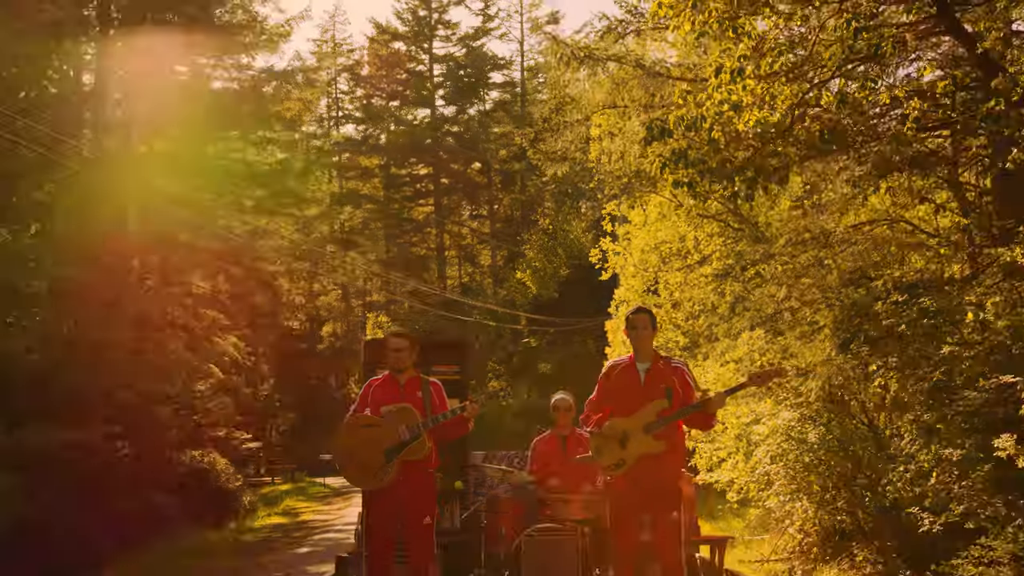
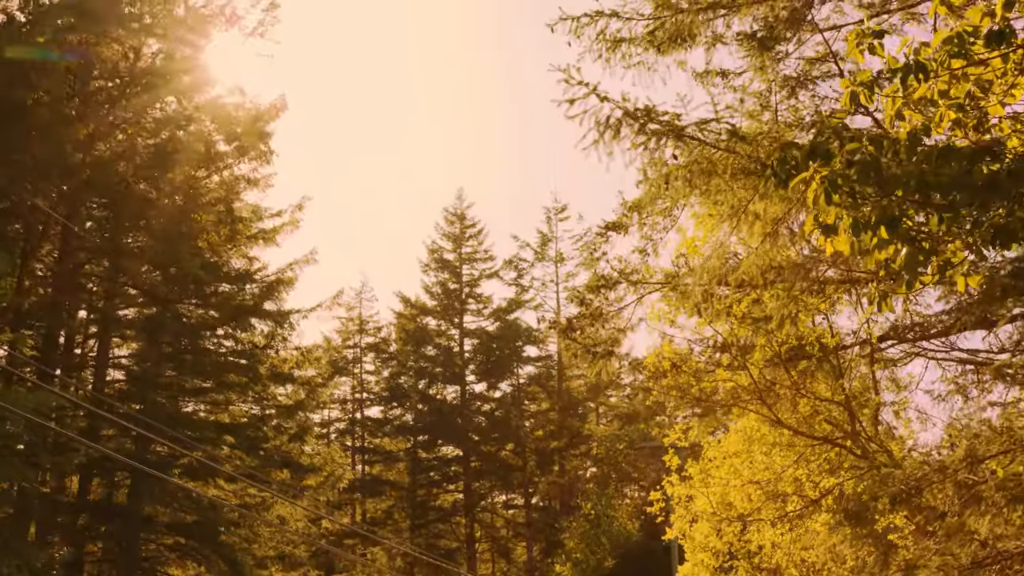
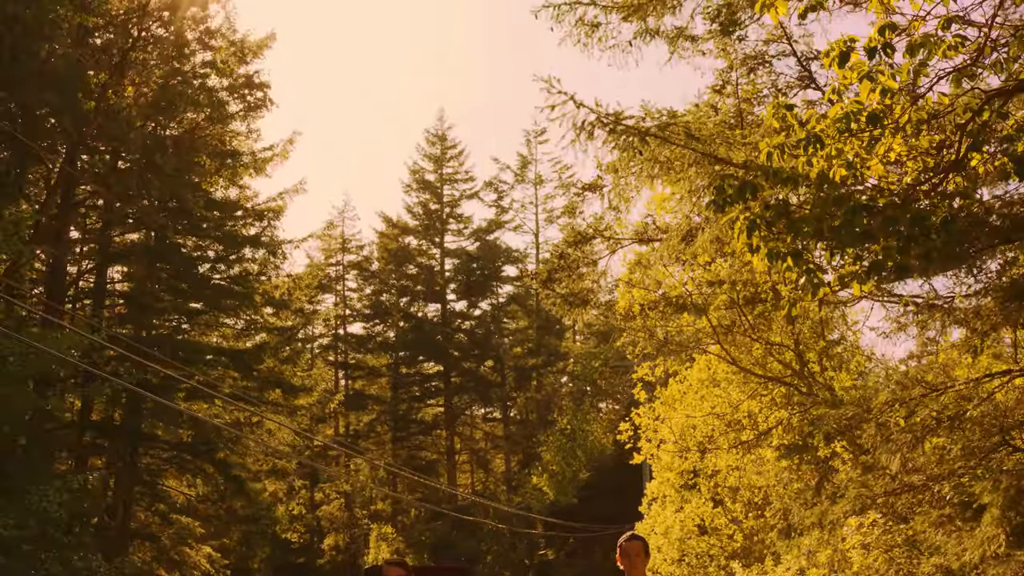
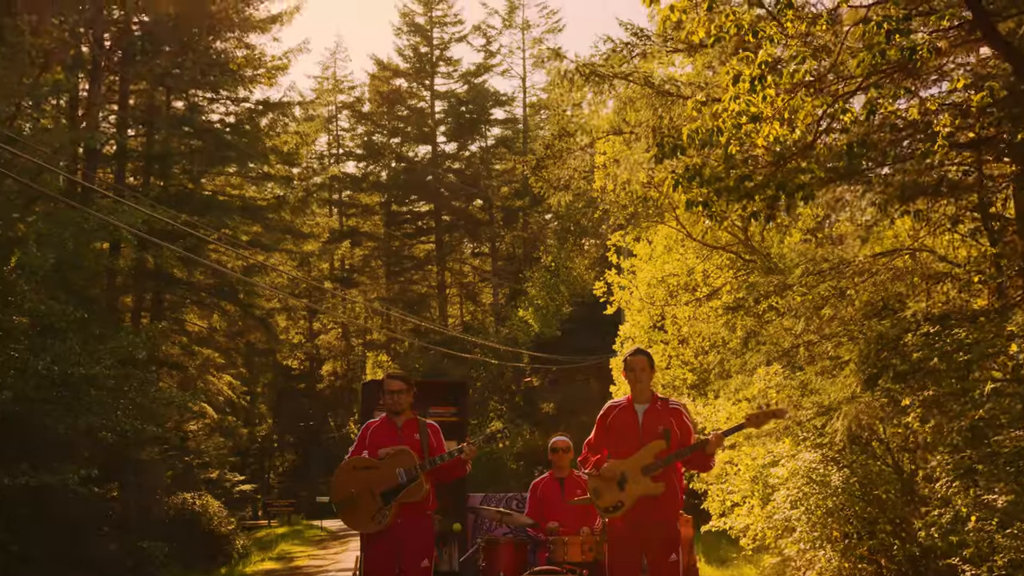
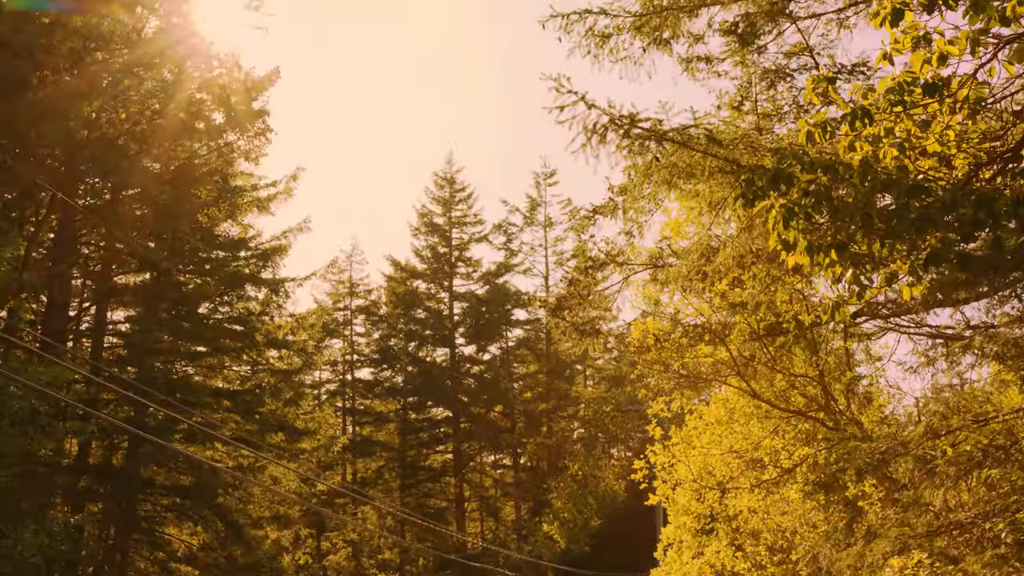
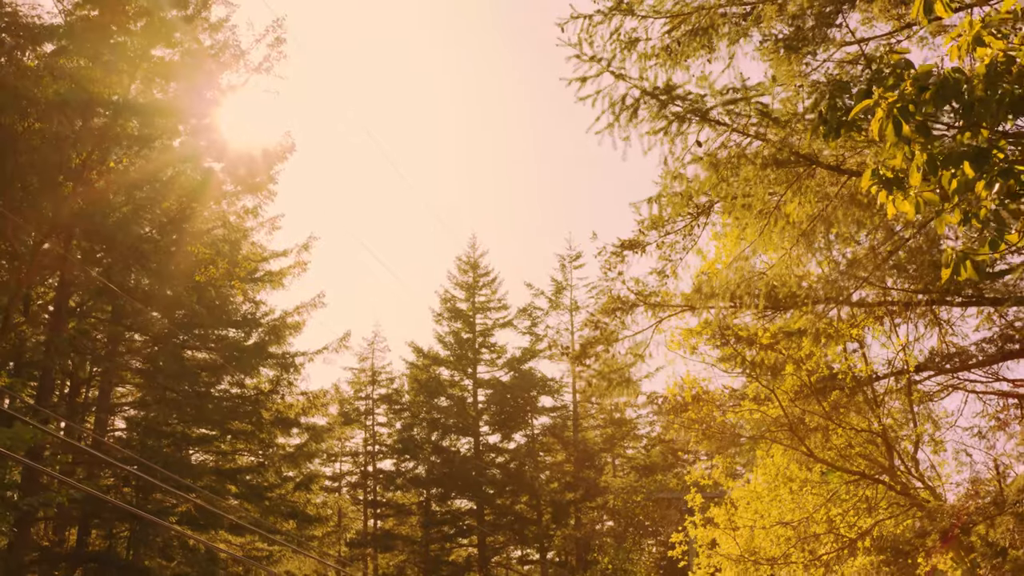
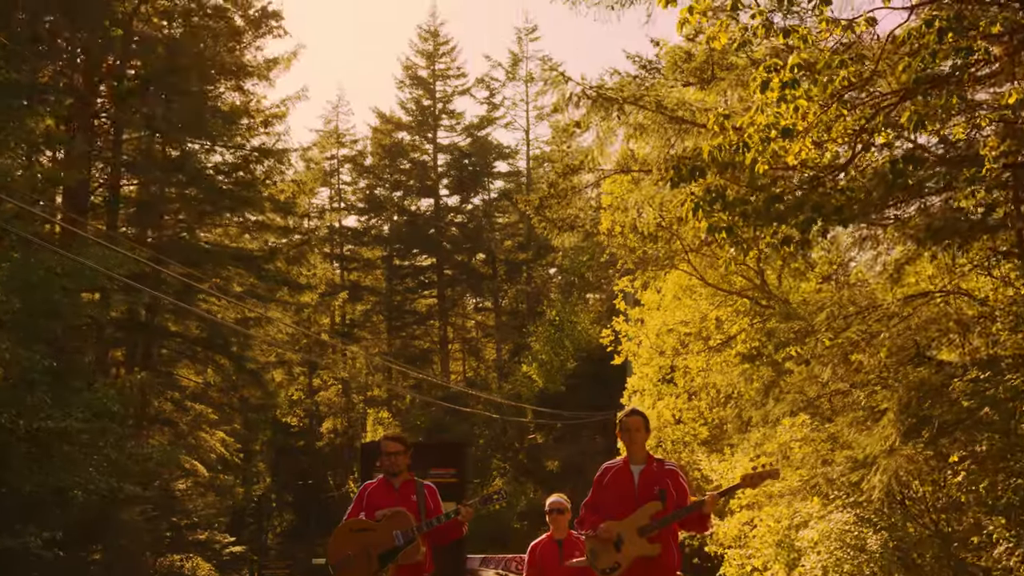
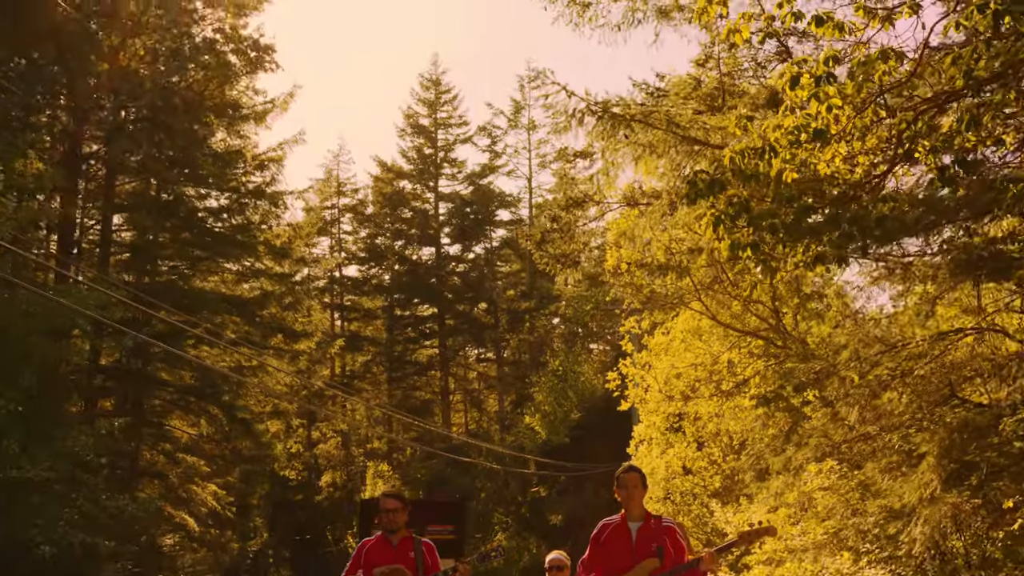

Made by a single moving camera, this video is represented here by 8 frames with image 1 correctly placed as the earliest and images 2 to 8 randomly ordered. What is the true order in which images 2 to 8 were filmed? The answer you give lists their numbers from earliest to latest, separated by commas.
4, 7, 8, 3, 5, 2, 6
